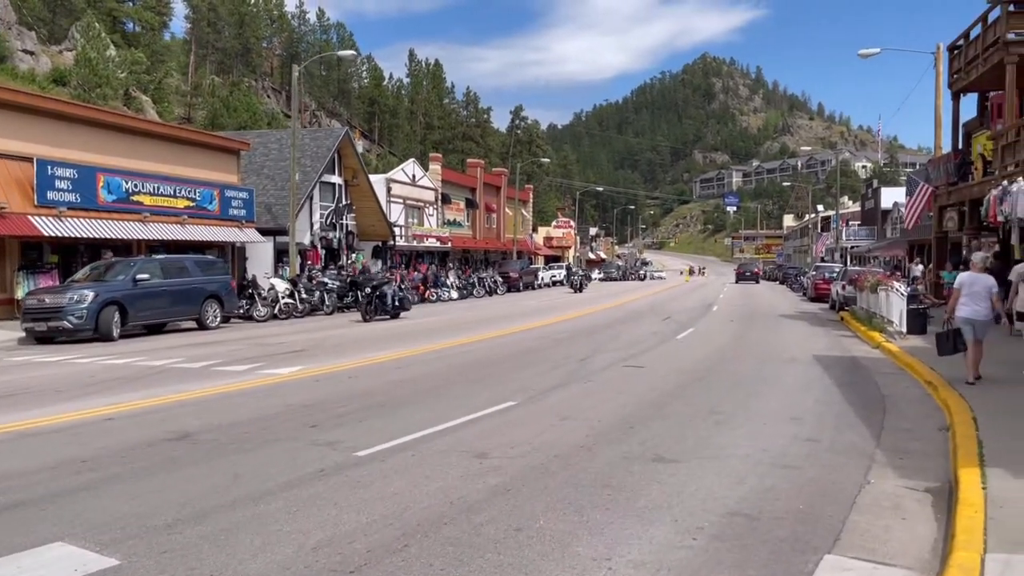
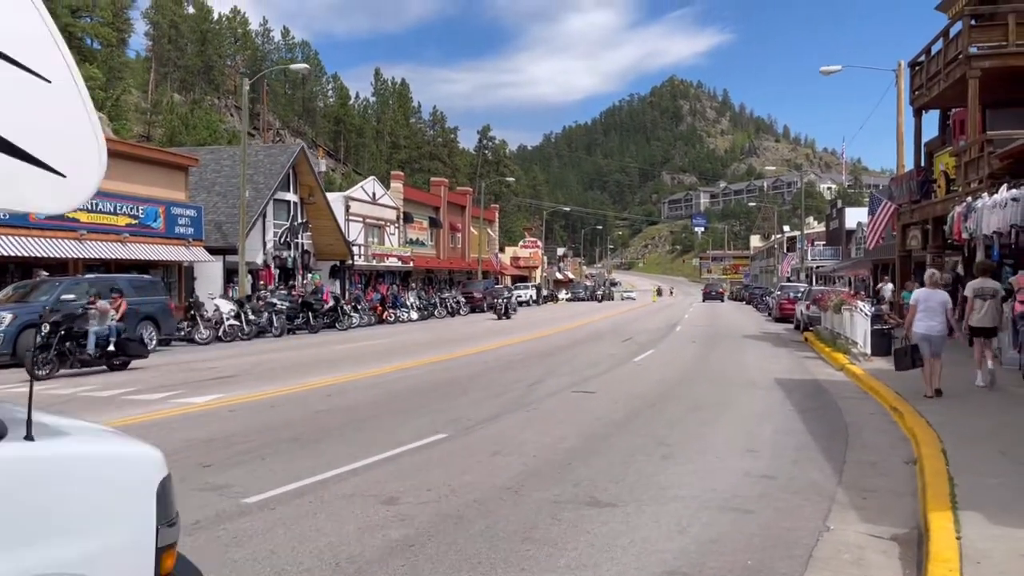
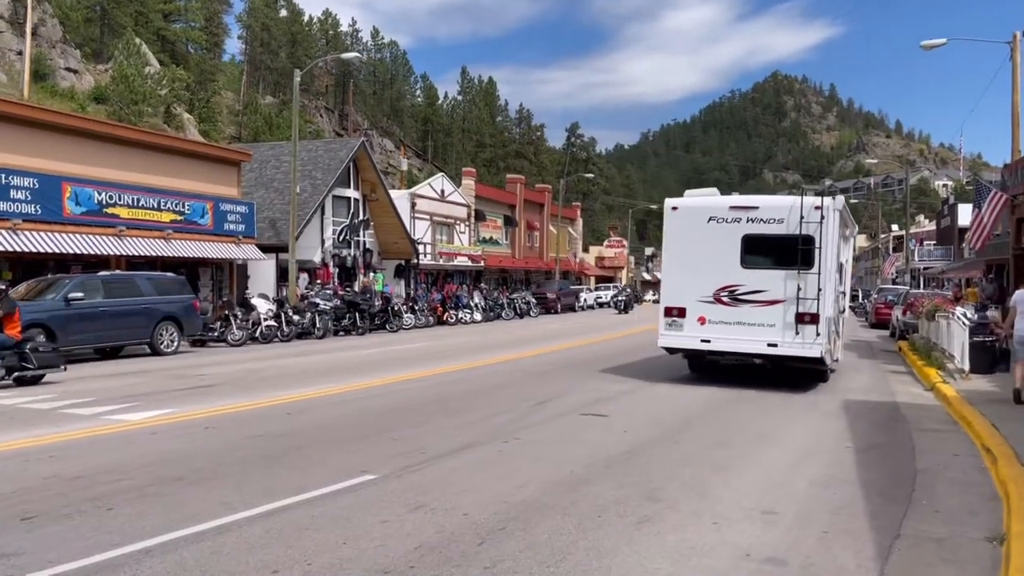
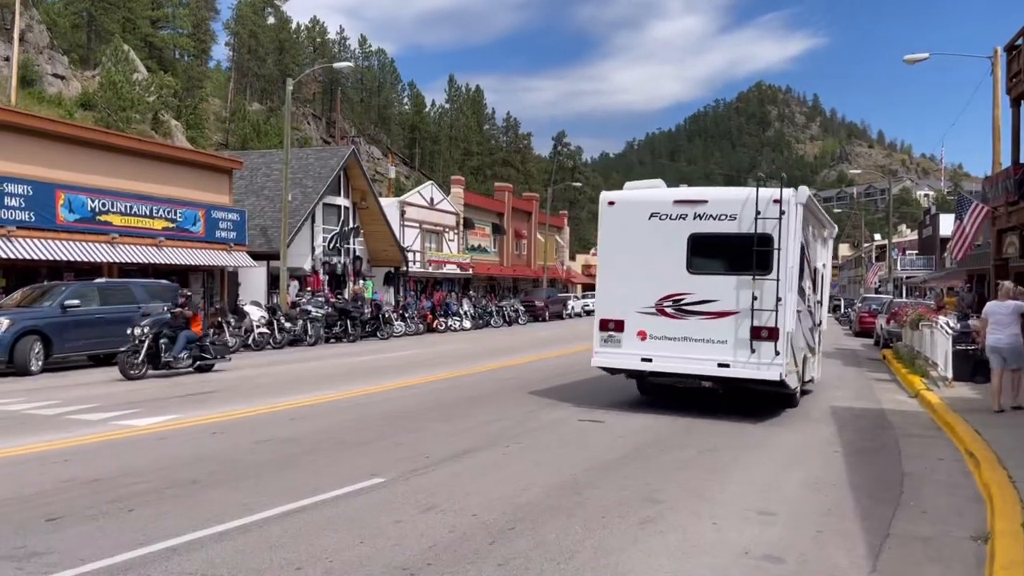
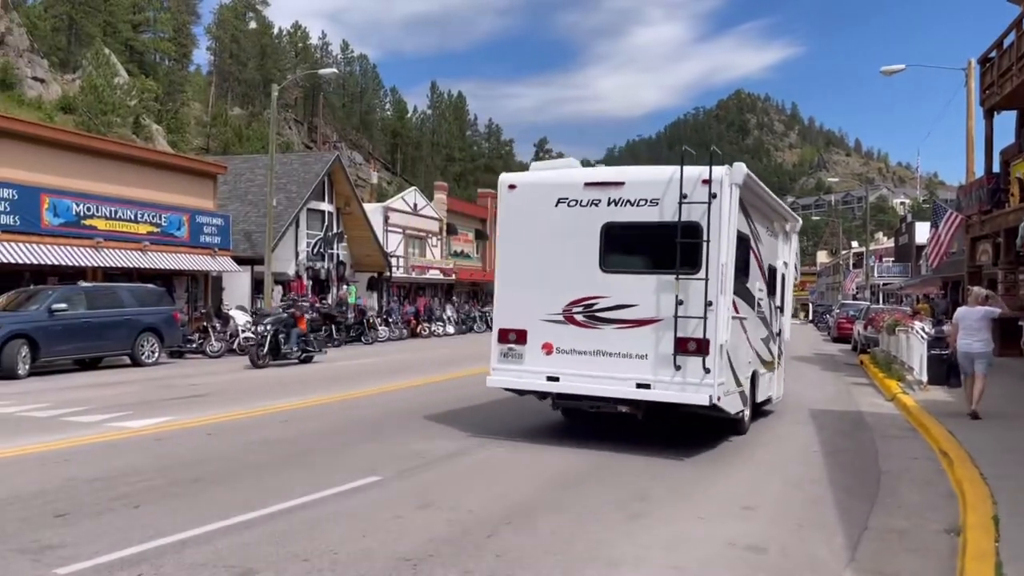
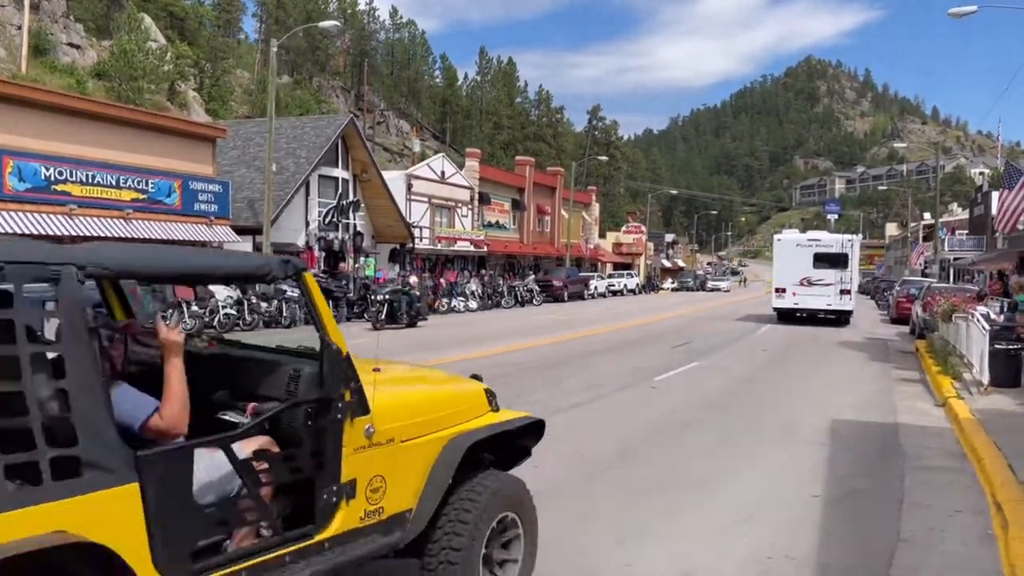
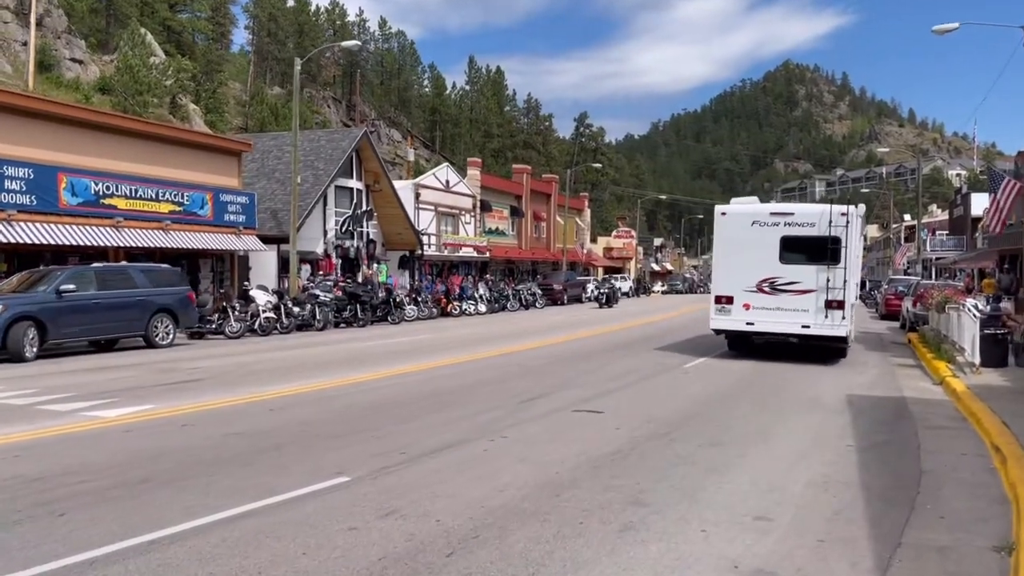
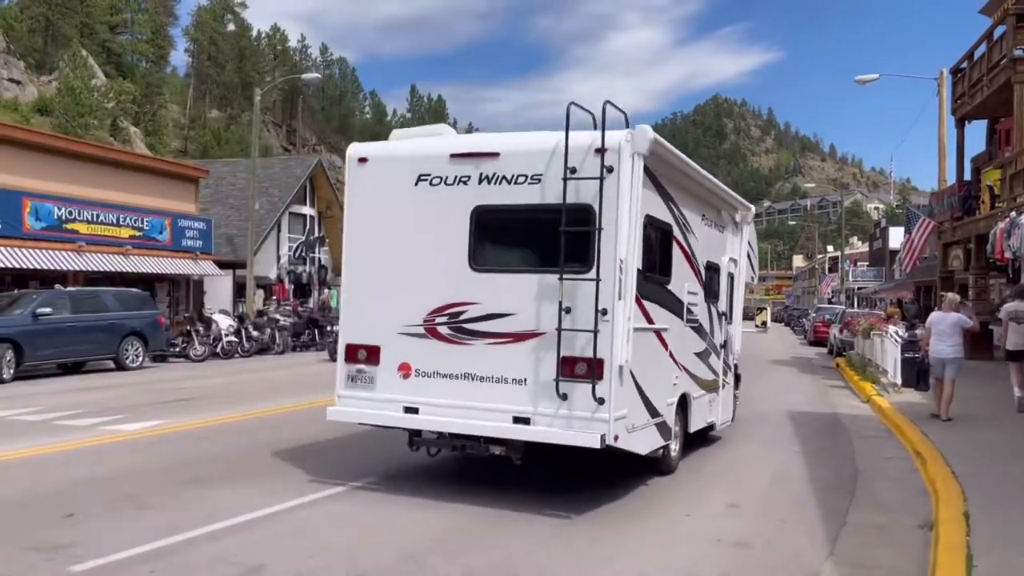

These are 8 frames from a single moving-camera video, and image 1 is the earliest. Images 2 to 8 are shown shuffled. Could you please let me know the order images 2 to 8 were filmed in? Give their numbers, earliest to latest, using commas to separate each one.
2, 8, 5, 4, 3, 7, 6
